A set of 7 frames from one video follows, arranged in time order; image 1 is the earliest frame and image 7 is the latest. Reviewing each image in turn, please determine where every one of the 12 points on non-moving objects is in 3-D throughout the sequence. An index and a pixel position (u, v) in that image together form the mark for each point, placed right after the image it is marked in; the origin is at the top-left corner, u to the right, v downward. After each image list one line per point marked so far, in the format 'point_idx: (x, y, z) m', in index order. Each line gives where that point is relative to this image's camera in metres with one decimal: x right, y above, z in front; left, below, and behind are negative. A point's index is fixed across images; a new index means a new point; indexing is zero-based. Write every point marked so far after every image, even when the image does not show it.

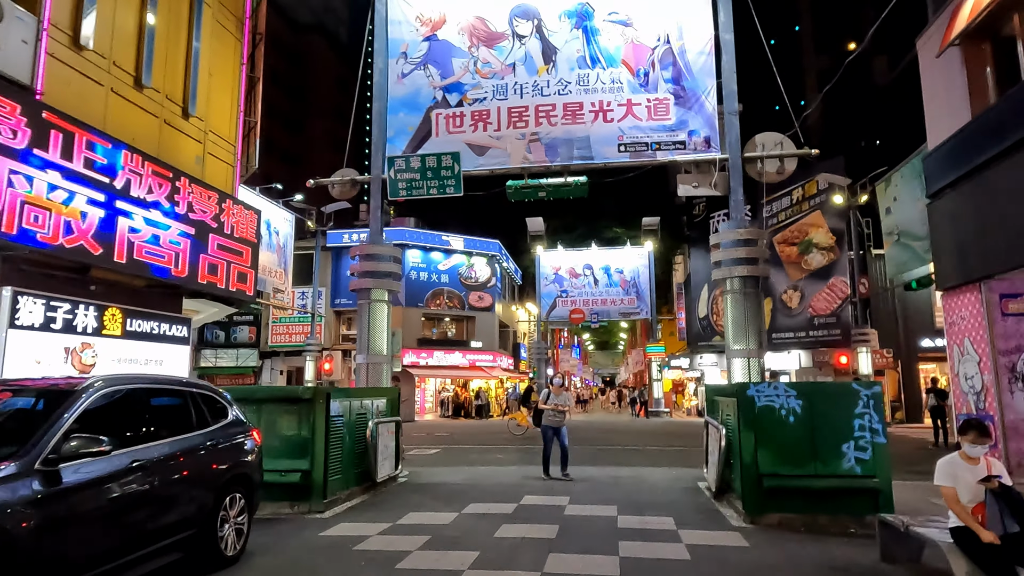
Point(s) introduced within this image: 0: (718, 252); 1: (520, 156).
0: (+2.9, +0.5, +9.3) m
1: (+0.1, +2.0, +10.0) m
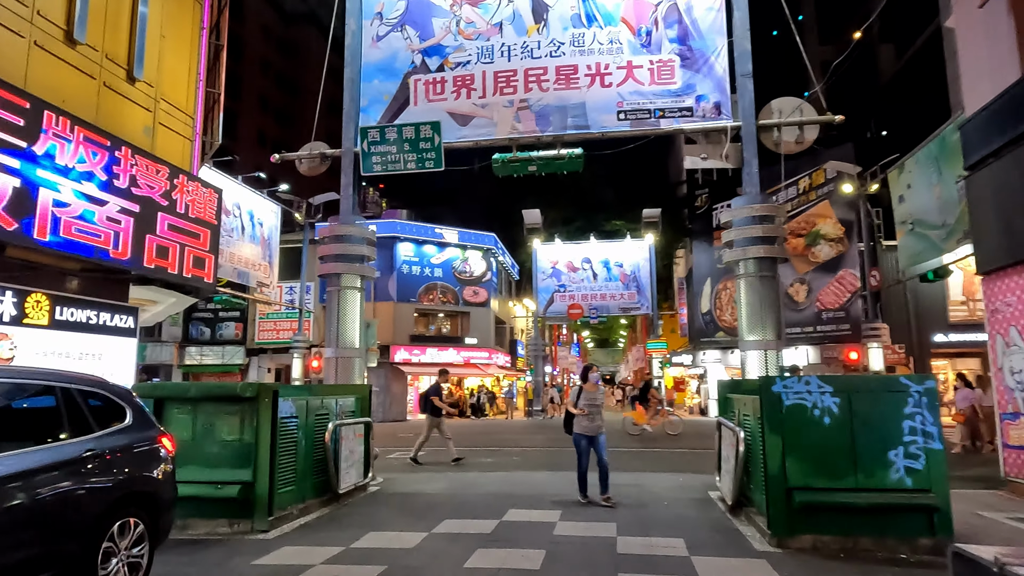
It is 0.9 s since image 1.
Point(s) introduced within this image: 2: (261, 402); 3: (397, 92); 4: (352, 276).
0: (+2.7, +0.7, +8.2) m
1: (-0.1, +2.2, +9.0) m
2: (-2.2, -1.0, +5.8) m
3: (-1.6, +2.8, +9.4) m
4: (-2.2, +0.2, +9.0) m
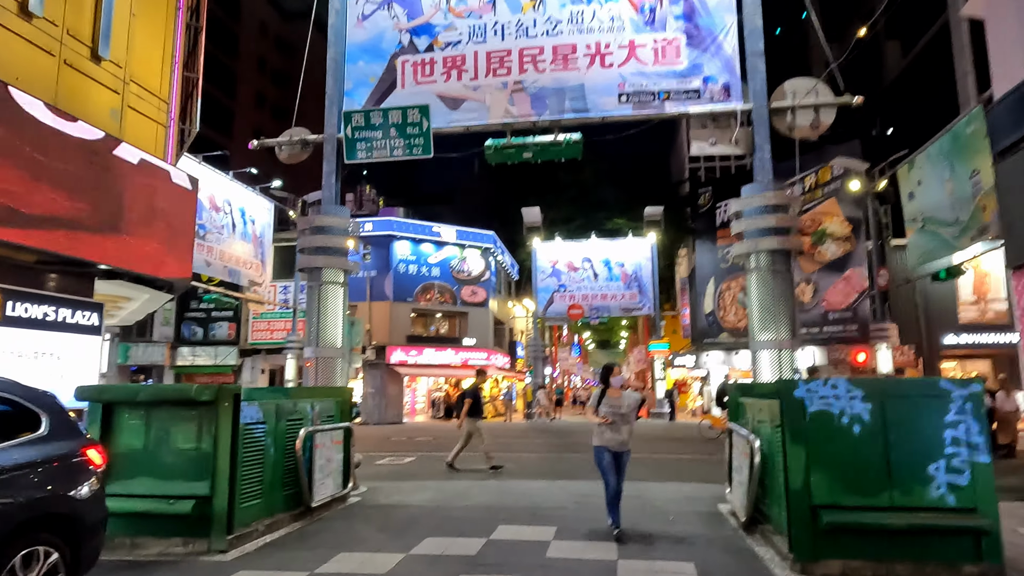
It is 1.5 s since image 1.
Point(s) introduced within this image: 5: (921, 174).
0: (+2.6, +0.8, +7.6) m
1: (-0.1, +2.3, +8.4) m
2: (-2.3, -0.9, +5.2) m
3: (-1.7, +2.8, +8.8) m
4: (-2.3, +0.2, +8.4) m
5: (+12.0, +3.3, +19.4) m
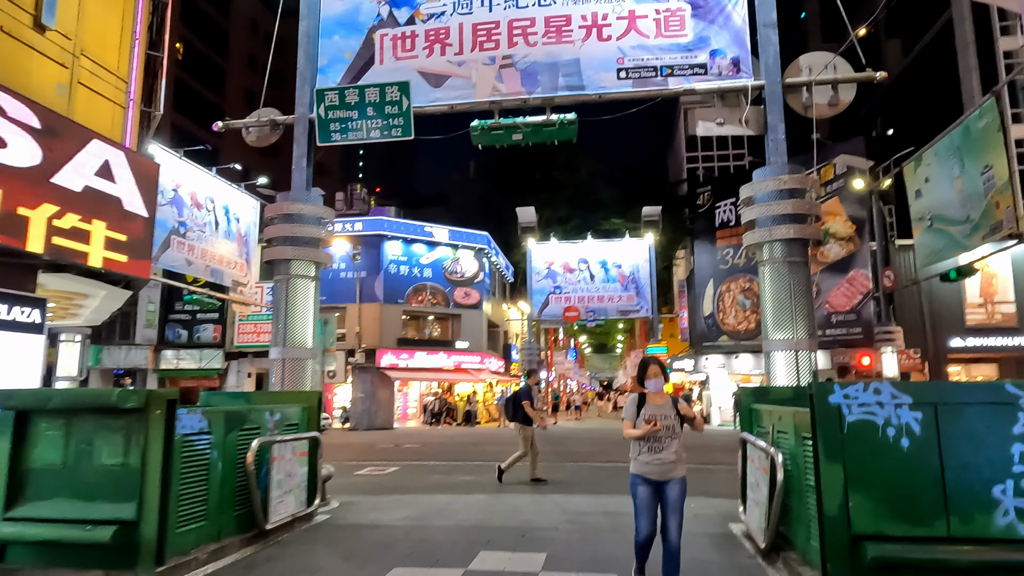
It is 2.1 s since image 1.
0: (+2.5, +0.8, +6.9) m
1: (-0.3, +2.3, +7.6) m
2: (-2.4, -0.8, +4.4) m
3: (-1.9, +2.9, +8.0) m
4: (-2.4, +0.3, +7.6) m
5: (+11.8, +3.3, +18.7) m
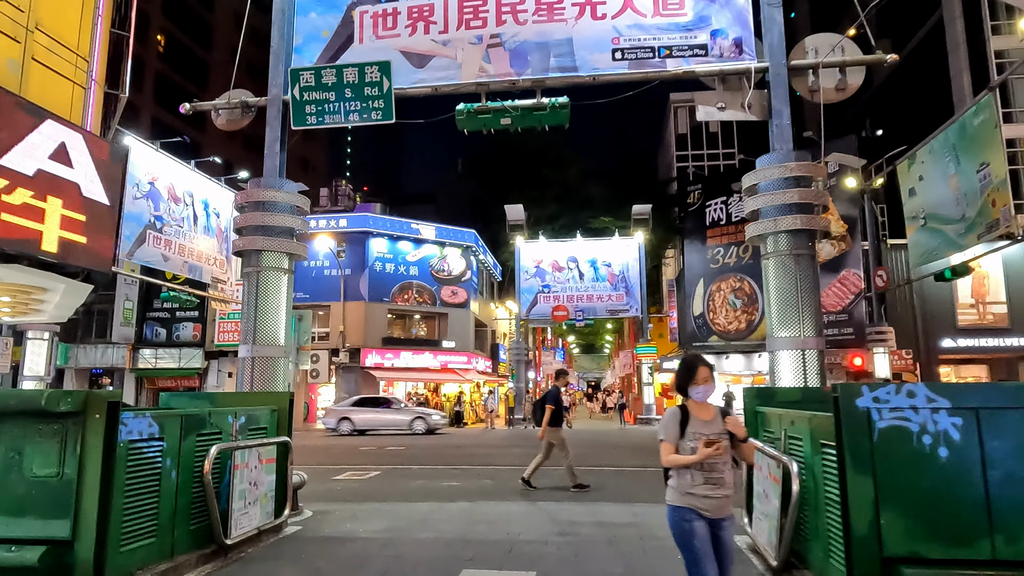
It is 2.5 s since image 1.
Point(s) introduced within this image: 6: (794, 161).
0: (+2.4, +0.9, +6.4) m
1: (-0.4, +2.4, +7.2) m
2: (-2.5, -0.8, +3.9) m
3: (-2.0, +3.0, +7.5) m
4: (-2.5, +0.4, +7.1) m
5: (+11.5, +3.3, +18.5) m
6: (+2.7, +1.2, +6.4) m
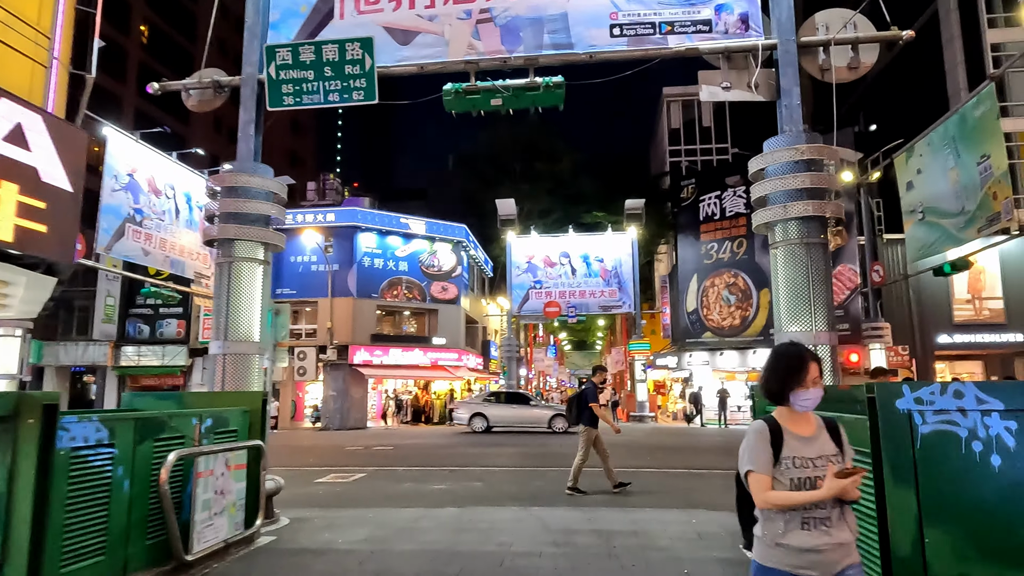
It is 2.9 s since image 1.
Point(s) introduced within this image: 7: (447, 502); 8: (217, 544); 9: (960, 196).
0: (+2.3, +1.0, +6.0) m
1: (-0.5, +2.5, +6.7) m
2: (-2.5, -0.7, +3.4) m
3: (-2.1, +3.0, +7.1) m
4: (-2.6, +0.4, +6.6) m
5: (+11.2, +3.4, +18.2) m
6: (+2.7, +1.3, +6.0) m
7: (-0.8, -2.5, +7.7) m
8: (-2.1, -1.9, +4.8) m
9: (+11.2, +2.3, +16.6) m
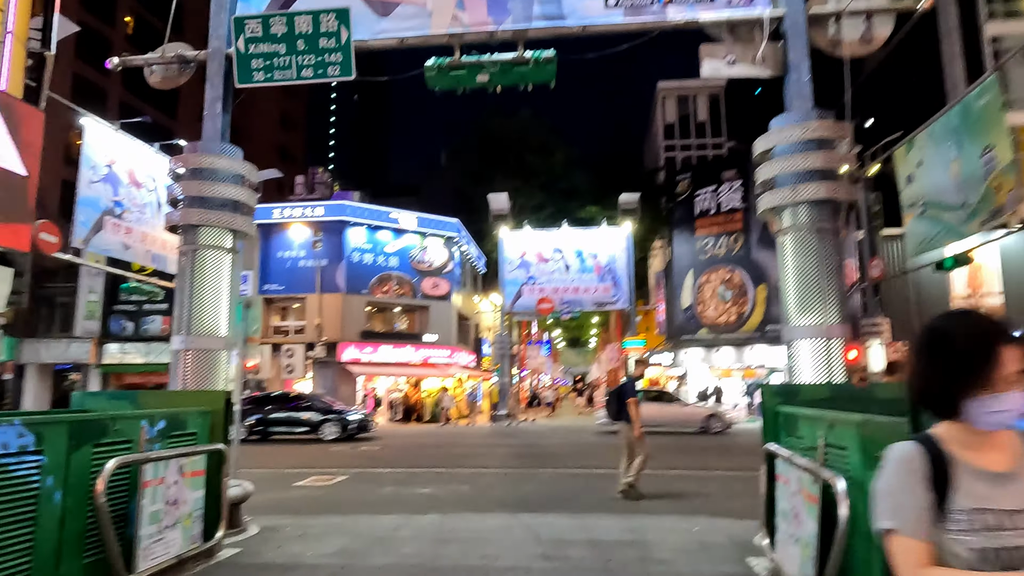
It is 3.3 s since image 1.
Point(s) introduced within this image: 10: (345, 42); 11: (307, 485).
0: (+2.2, +1.0, +5.6) m
1: (-0.6, +2.6, +6.2) m
2: (-2.6, -0.6, +2.9) m
3: (-2.2, +3.1, +6.6) m
4: (-2.7, +0.5, +6.1) m
5: (+11.0, +3.6, +17.8) m
6: (+2.6, +1.4, +5.6) m
7: (-0.9, -2.4, +7.2) m
8: (-2.2, -1.8, +4.3) m
9: (+11.0, +2.4, +16.2) m
10: (-1.6, +2.3, +6.2) m
11: (-2.7, -2.6, +8.8) m
